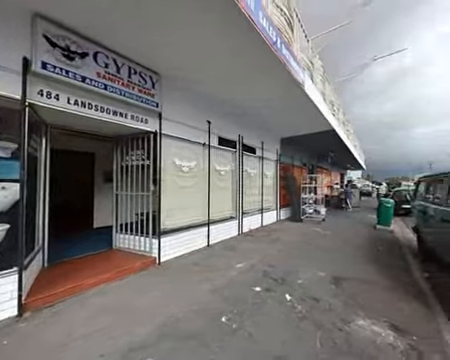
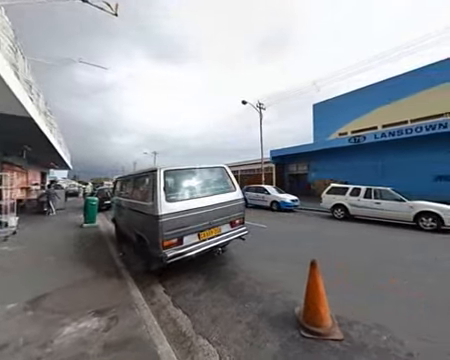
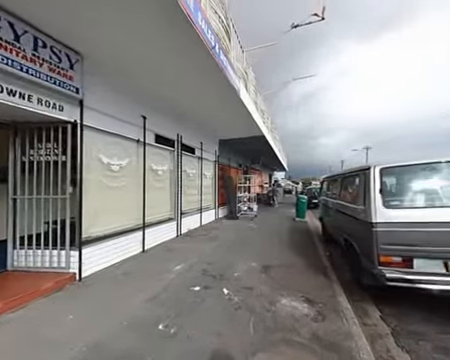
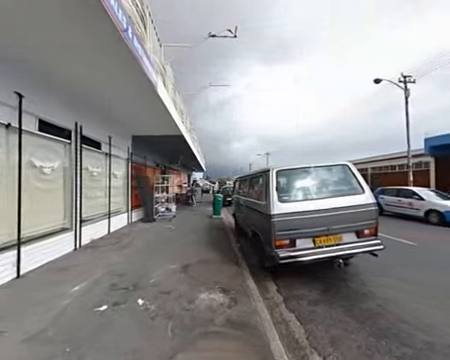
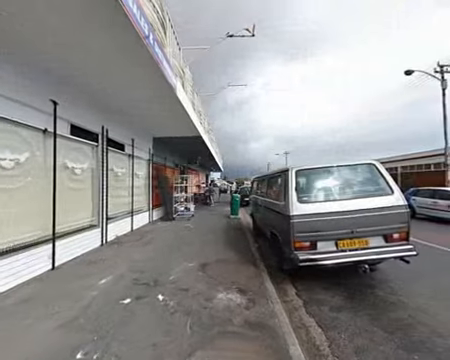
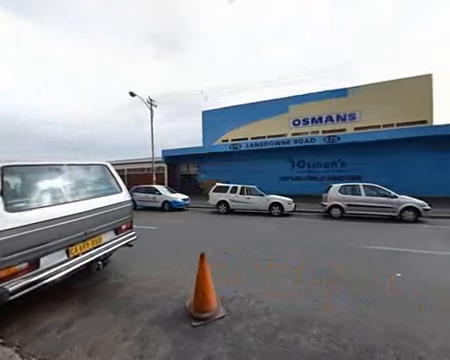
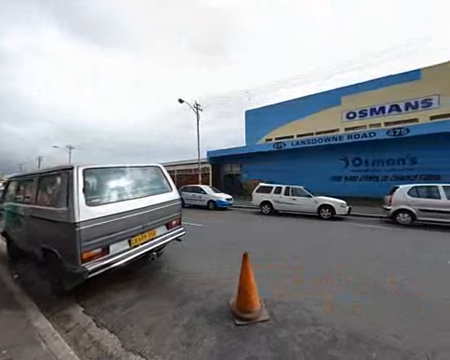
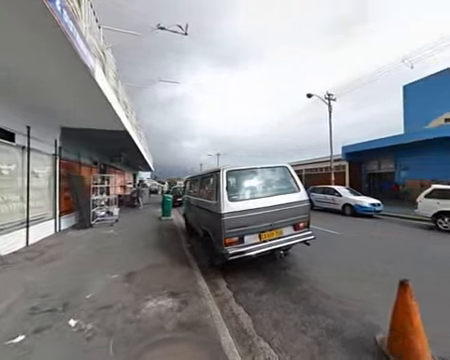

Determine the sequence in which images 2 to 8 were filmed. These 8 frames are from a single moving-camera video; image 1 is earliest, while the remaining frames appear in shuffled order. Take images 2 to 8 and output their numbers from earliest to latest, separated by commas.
3, 5, 4, 8, 2, 7, 6
